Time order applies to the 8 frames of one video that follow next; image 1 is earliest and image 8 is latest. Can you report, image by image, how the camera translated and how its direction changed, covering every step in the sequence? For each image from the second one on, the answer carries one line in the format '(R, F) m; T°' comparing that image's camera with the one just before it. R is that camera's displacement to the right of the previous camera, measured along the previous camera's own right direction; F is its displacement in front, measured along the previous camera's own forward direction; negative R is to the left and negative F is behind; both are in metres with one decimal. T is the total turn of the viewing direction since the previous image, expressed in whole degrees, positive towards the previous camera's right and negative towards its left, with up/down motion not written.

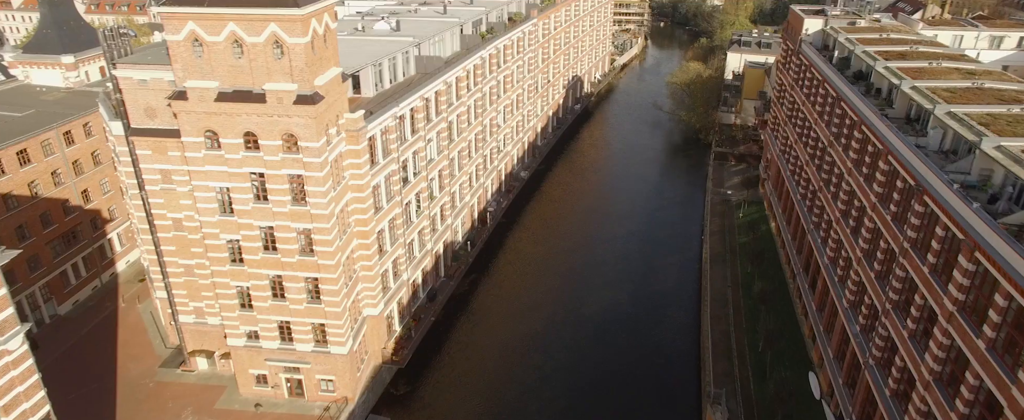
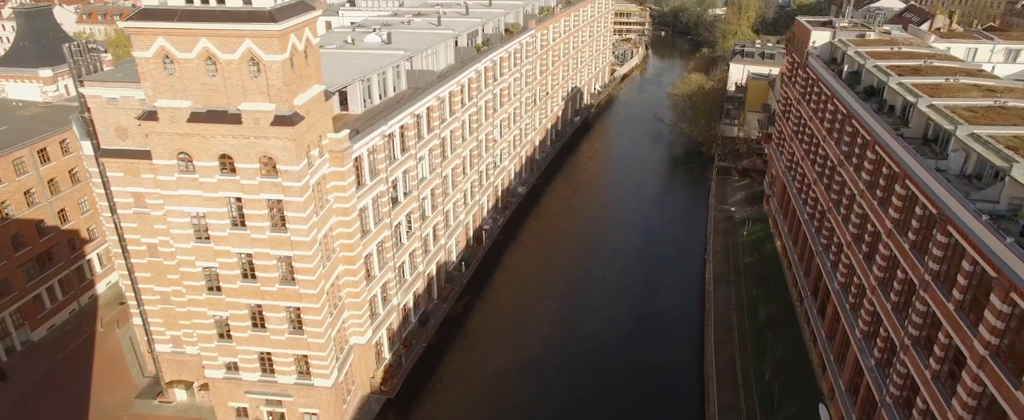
(+0.4, +2.3) m; 0°
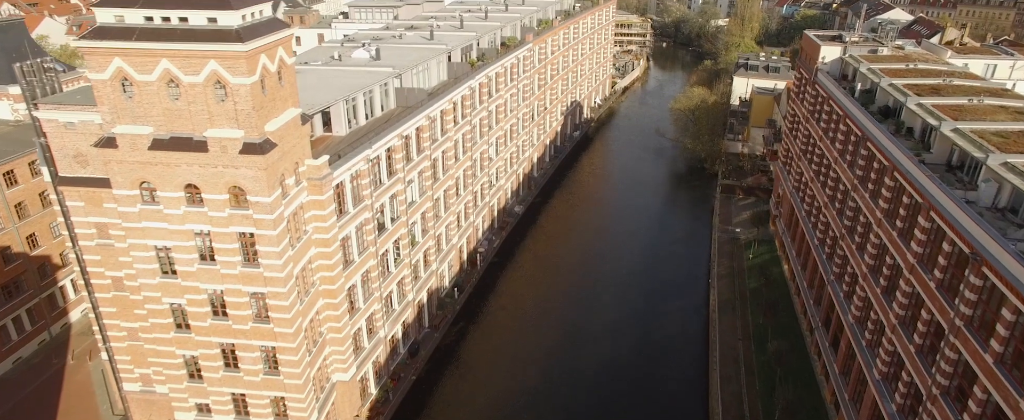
(+0.4, +2.8) m; 0°
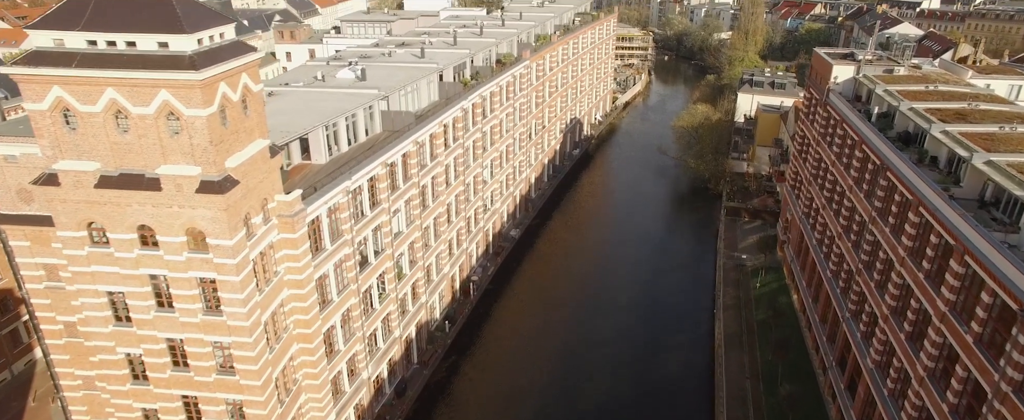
(+0.5, +3.1) m; 0°
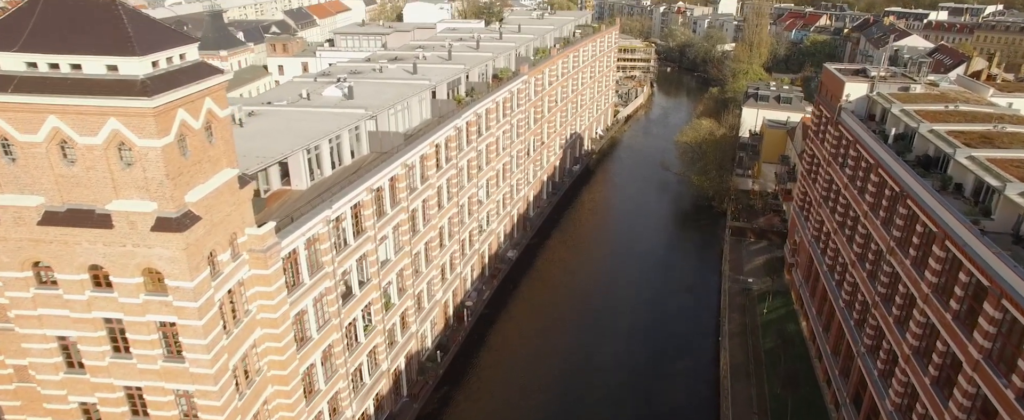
(+0.4, +2.6) m; 0°
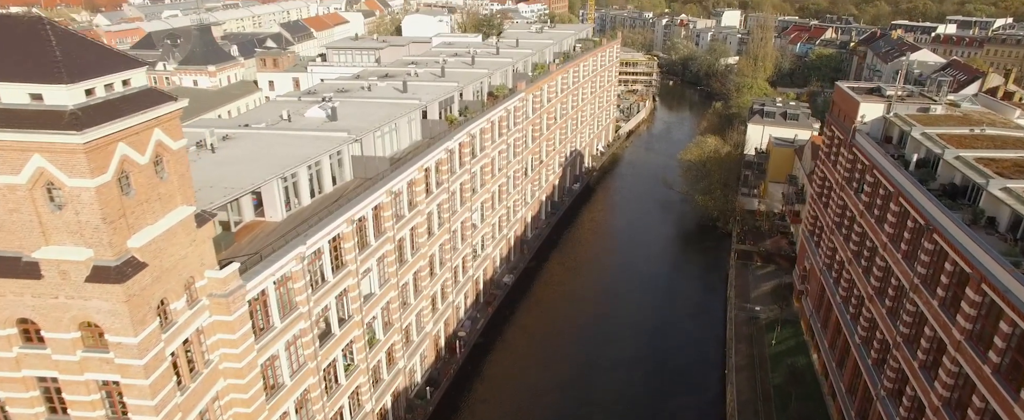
(+0.5, +2.9) m; 0°
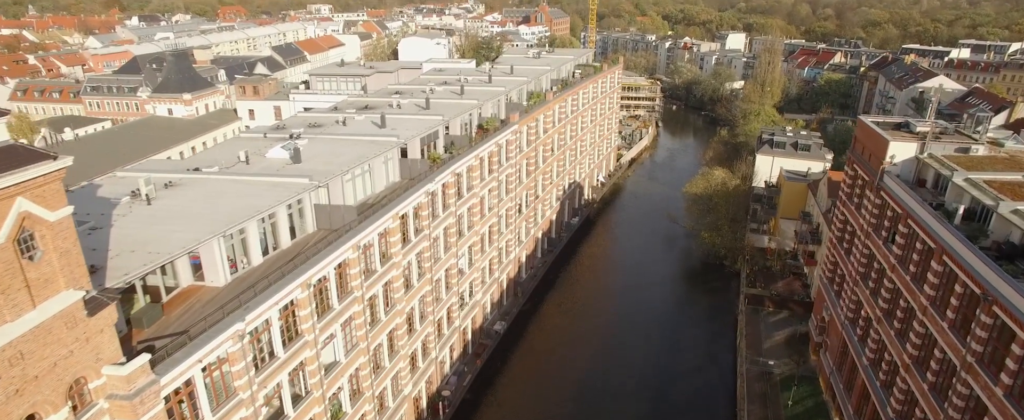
(+0.8, +5.1) m; 0°
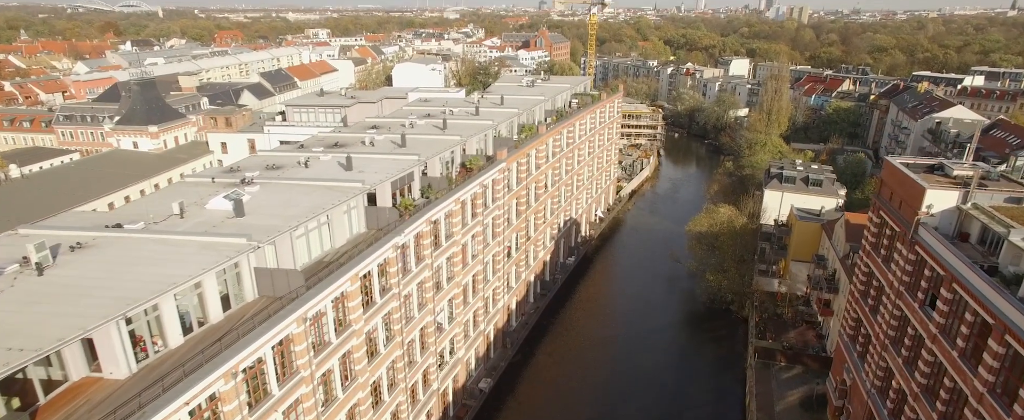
(+1.1, +5.5) m; 0°
